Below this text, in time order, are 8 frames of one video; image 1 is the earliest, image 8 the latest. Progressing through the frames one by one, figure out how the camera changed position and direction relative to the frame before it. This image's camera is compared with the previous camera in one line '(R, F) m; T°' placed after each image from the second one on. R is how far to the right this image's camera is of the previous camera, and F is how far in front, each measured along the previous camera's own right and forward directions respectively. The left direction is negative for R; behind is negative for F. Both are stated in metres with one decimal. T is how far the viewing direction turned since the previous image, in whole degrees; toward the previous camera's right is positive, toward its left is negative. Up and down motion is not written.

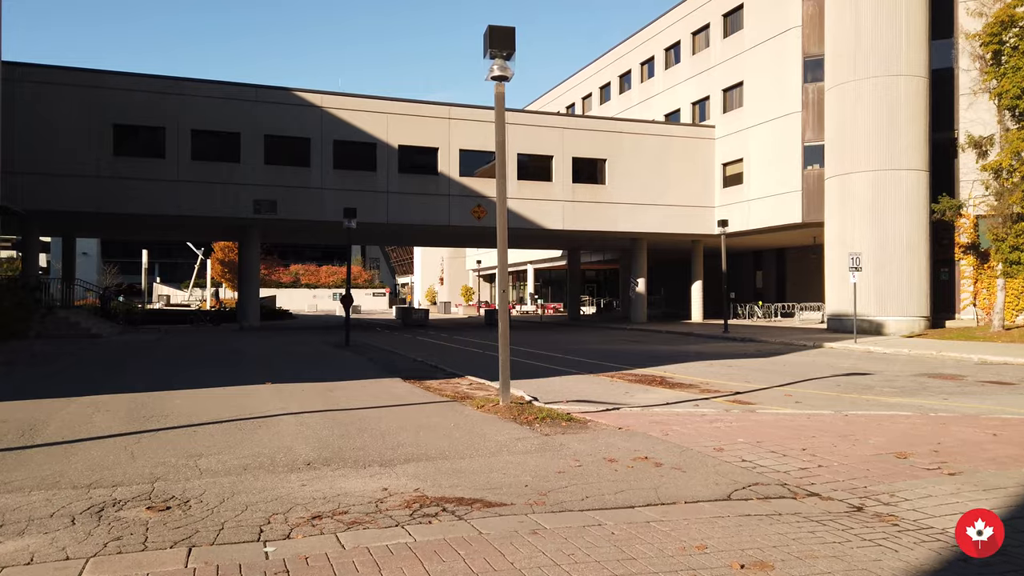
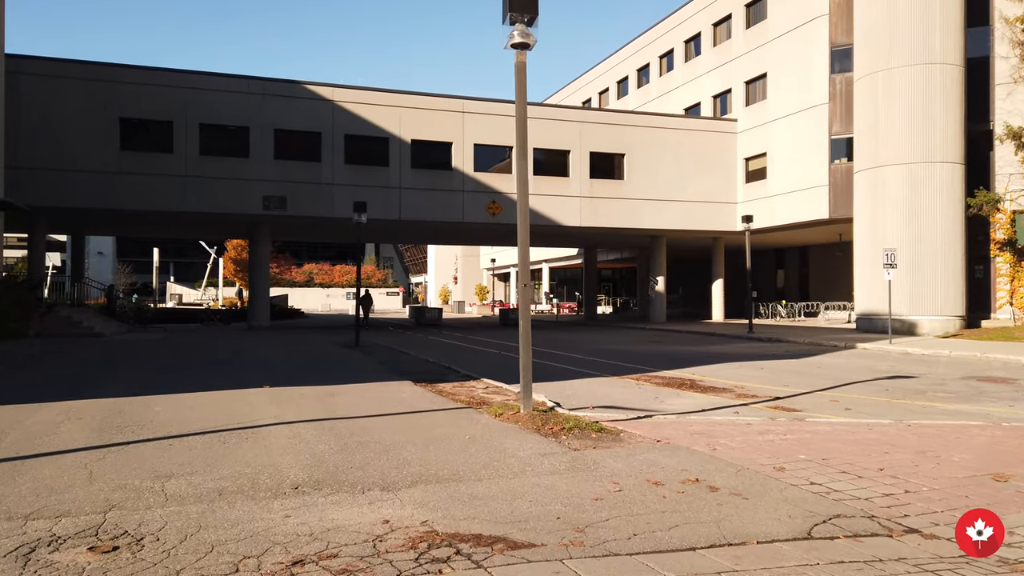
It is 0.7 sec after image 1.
(-0.1, +0.9) m; -1°
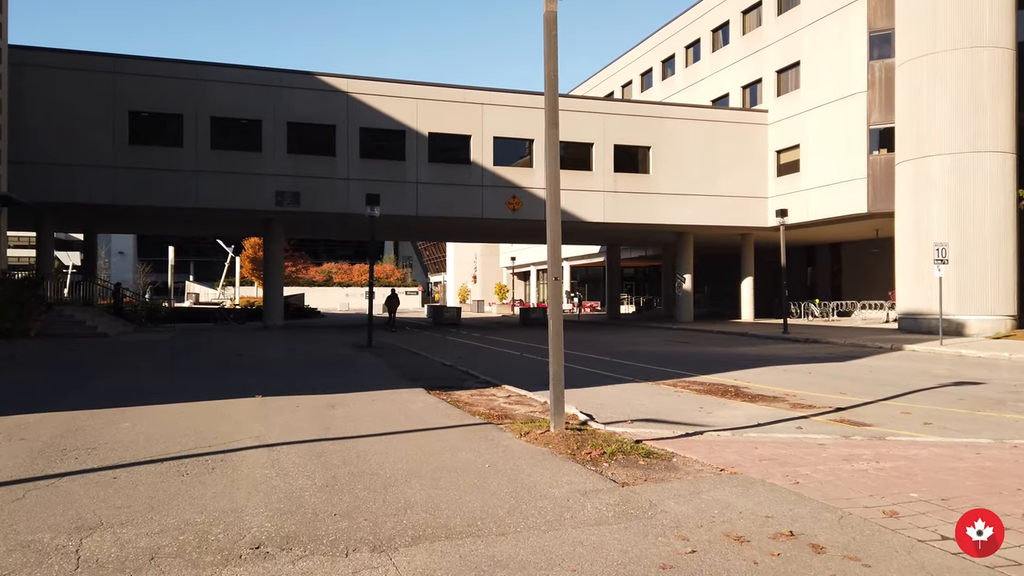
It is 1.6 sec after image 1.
(-0.1, +1.2) m; -1°
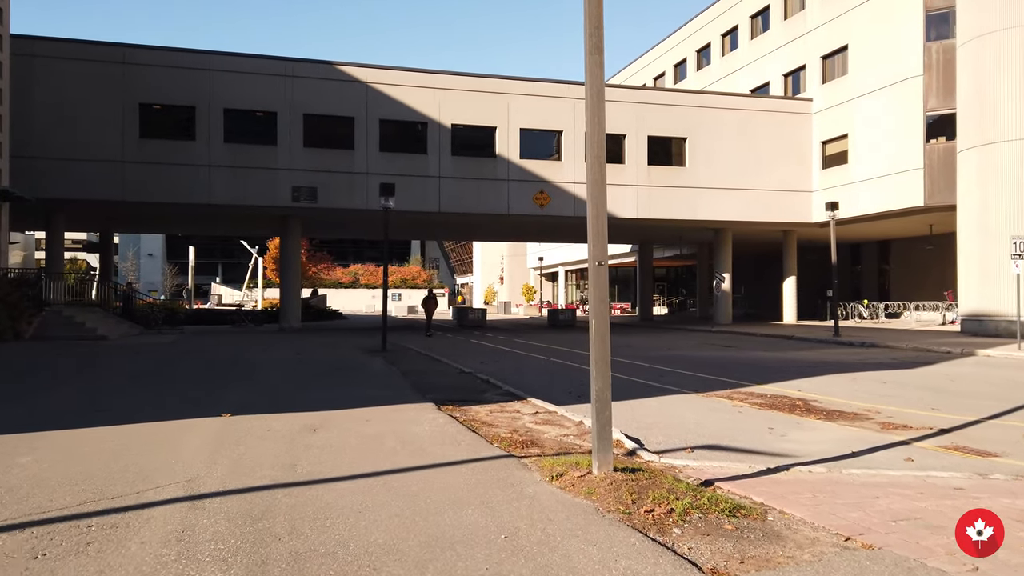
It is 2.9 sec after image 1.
(0.0, +1.6) m; -2°
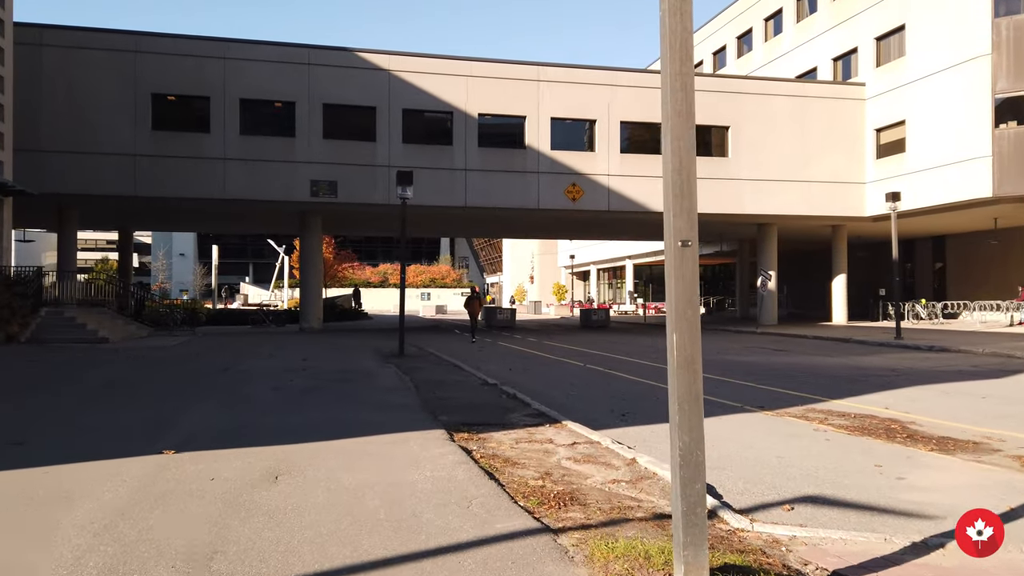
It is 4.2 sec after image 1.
(0.0, +1.7) m; -2°
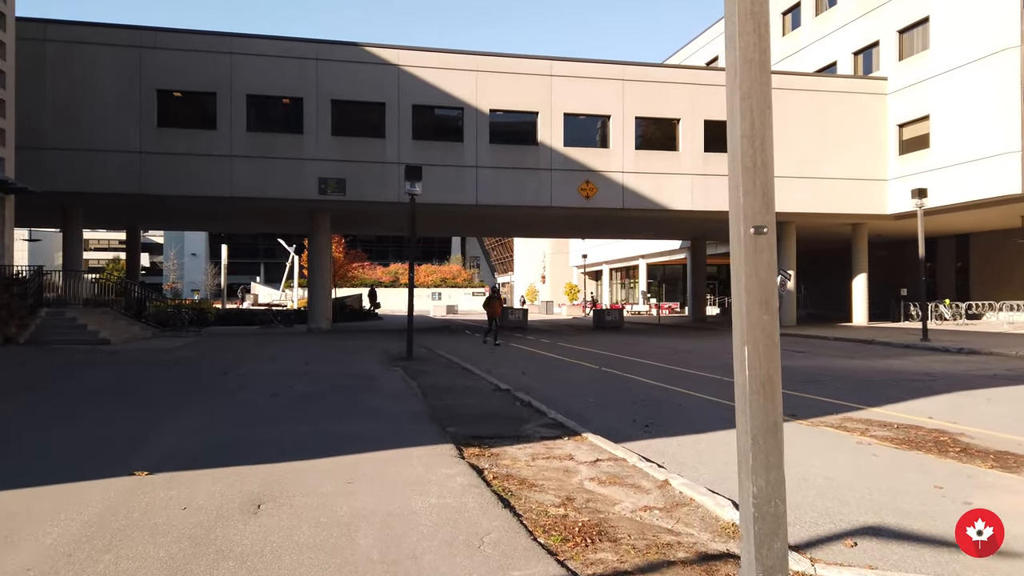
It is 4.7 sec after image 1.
(0.0, +0.6) m; -1°
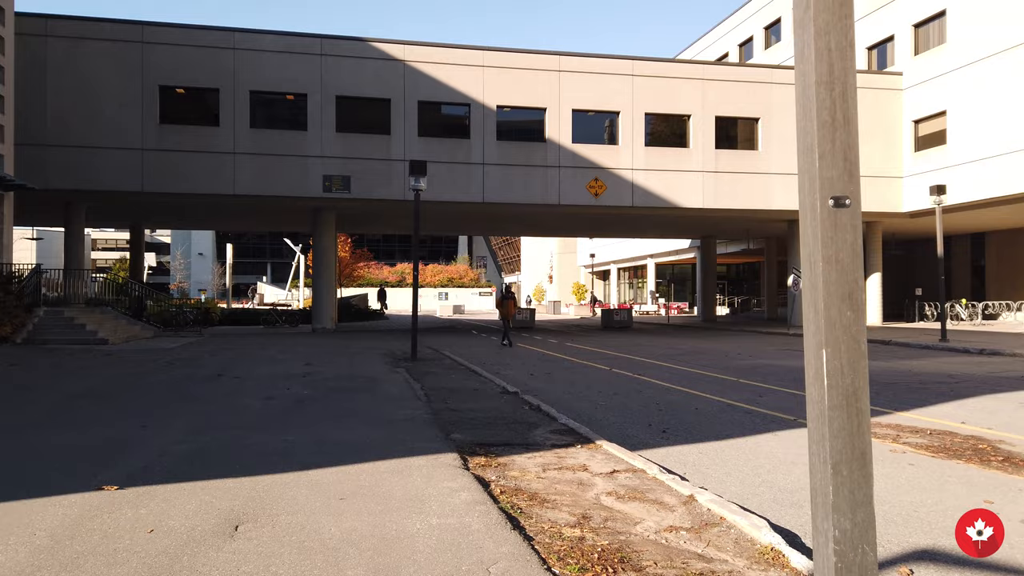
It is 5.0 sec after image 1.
(0.0, +0.5) m; 0°
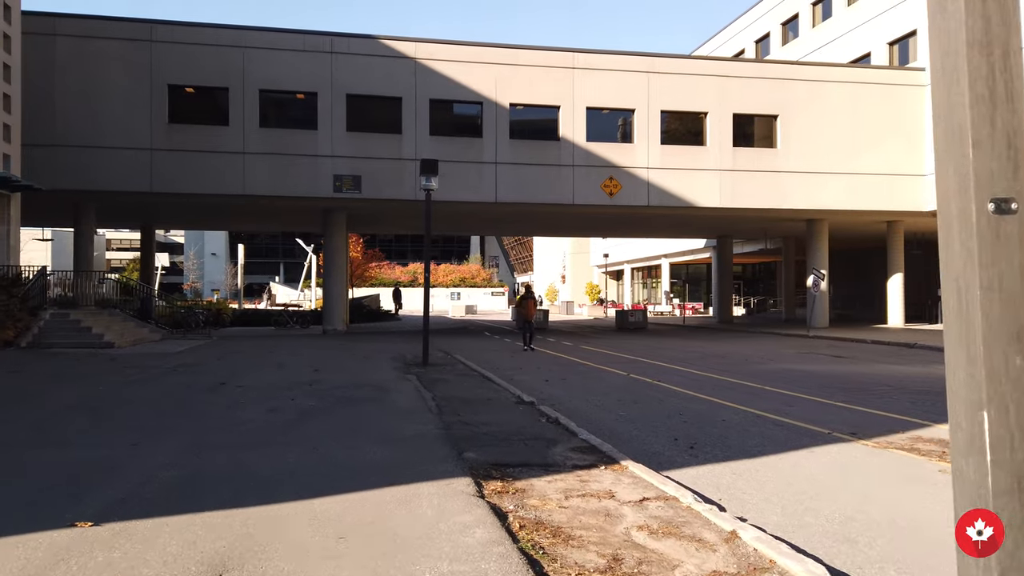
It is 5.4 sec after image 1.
(0.0, +0.5) m; -1°
